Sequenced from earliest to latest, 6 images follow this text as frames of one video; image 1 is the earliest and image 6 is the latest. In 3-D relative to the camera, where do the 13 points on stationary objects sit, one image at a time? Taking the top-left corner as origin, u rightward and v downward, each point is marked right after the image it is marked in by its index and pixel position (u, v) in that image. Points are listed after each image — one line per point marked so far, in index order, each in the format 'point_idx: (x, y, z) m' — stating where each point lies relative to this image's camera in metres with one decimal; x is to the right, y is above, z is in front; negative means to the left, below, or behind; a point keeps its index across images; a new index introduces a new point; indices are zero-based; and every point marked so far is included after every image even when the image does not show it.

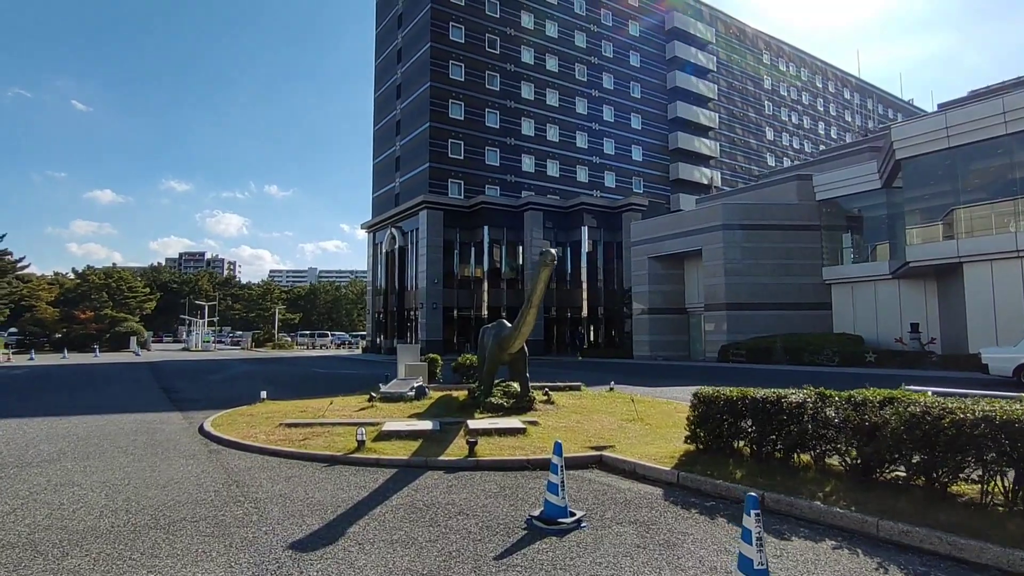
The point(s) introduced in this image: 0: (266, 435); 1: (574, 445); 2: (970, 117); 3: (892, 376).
0: (-3.5, -2.1, +8.0) m
1: (+0.8, -2.0, +7.3) m
2: (+15.0, +5.6, +18.3) m
3: (+11.9, -2.8, +17.7) m
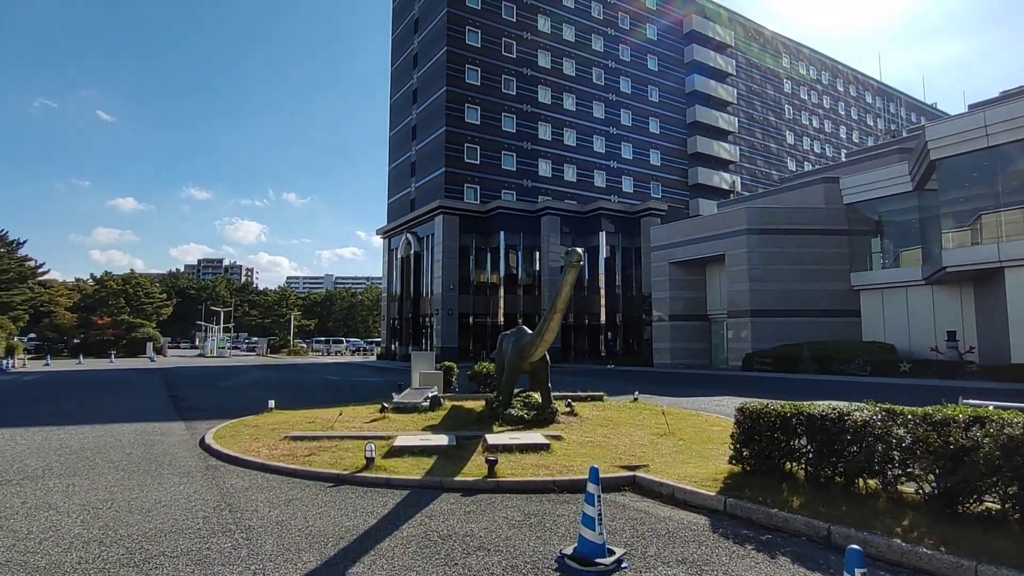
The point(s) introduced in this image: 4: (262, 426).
0: (-3.2, -2.1, +7.4) m
1: (+1.1, -2.1, +6.6) m
2: (+15.5, +5.4, +17.4) m
3: (+12.4, -3.0, +16.7) m
4: (-4.1, -2.3, +9.2) m
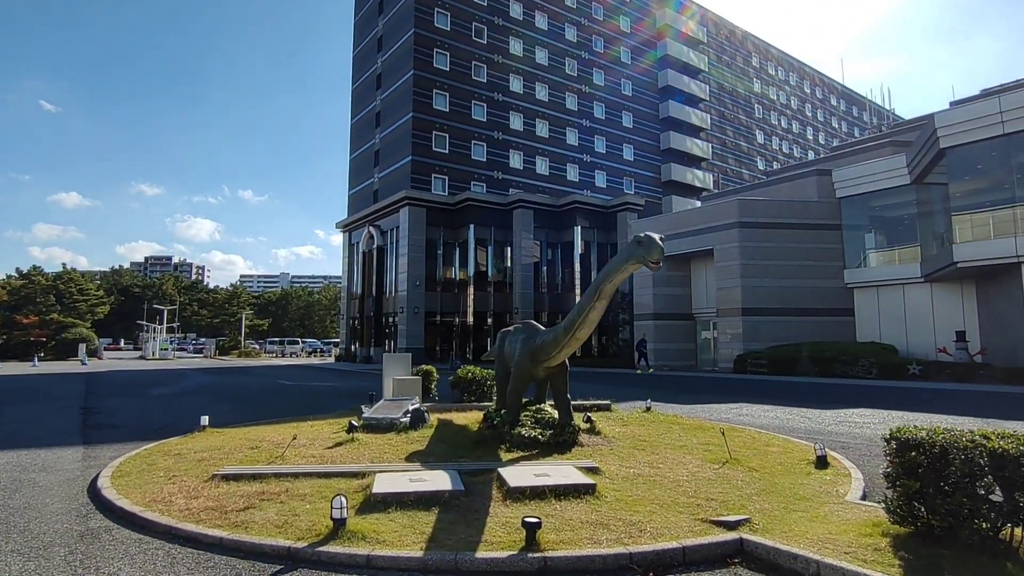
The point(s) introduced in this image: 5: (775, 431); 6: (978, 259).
0: (-3.0, -1.9, +5.1) m
1: (+1.4, -1.9, +4.6) m
2: (+15.1, +5.6, +16.3) m
3: (+12.0, -2.9, +15.4) m
4: (-4.0, -2.1, +6.8) m
5: (+4.4, -2.4, +9.5) m
6: (+14.3, +0.9, +17.4) m
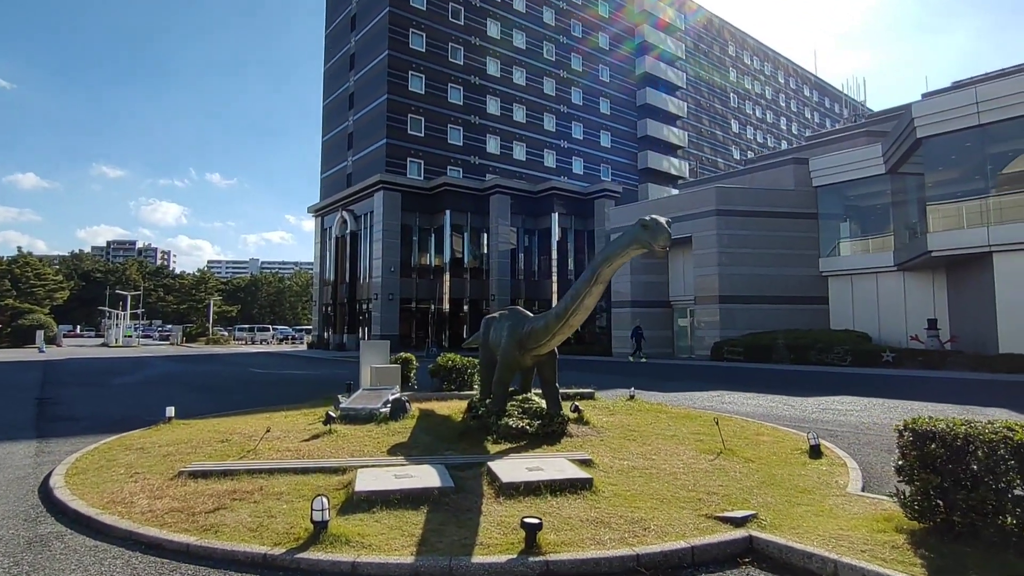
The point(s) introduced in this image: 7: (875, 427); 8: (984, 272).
0: (-3.0, -1.8, +4.7) m
1: (+1.3, -1.7, +4.4) m
2: (+14.6, +5.9, +16.6) m
3: (+11.5, -2.6, +15.7) m
4: (-4.1, -1.9, +6.3) m
5: (+4.2, -2.2, +9.4) m
6: (+13.7, +1.2, +17.7) m
7: (+5.7, -2.2, +8.9) m
8: (+14.6, +0.5, +17.4) m
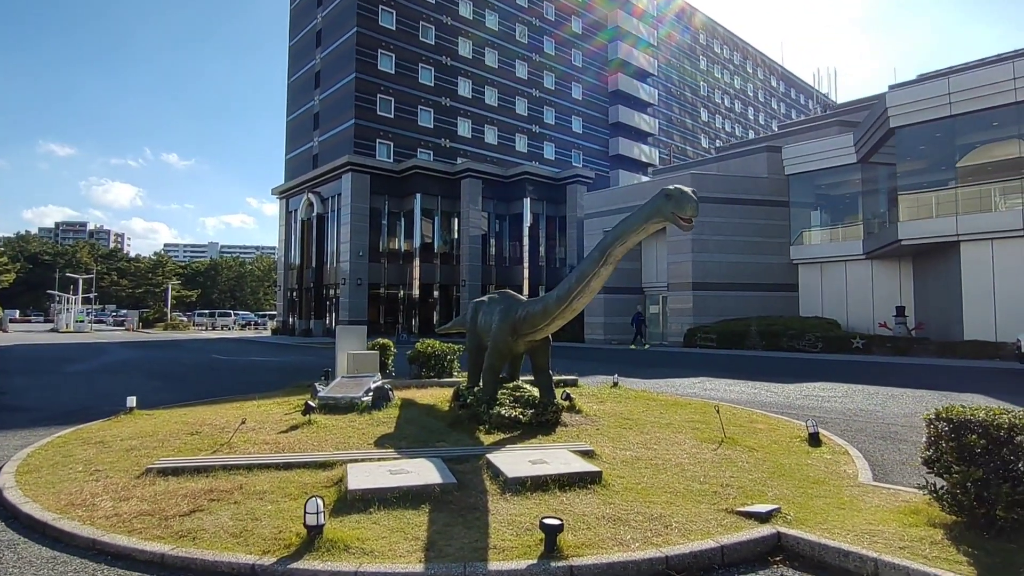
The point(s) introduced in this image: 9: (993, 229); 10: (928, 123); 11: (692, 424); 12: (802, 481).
0: (-3.0, -1.6, +4.2) m
1: (+1.4, -1.6, +4.1) m
2: (+14.0, +6.2, +16.9) m
3: (+10.8, -2.2, +16.1) m
4: (-4.2, -1.6, +5.8) m
5: (+3.9, -2.0, +9.4) m
6: (+13.0, +1.6, +18.1) m
7: (+5.5, -2.0, +8.9) m
8: (+13.9, +0.9, +17.8) m
9: (+13.9, +1.7, +16.2) m
10: (+13.4, +5.3, +18.1) m
11: (+2.3, -1.7, +7.1) m
12: (+2.6, -1.7, +4.9) m
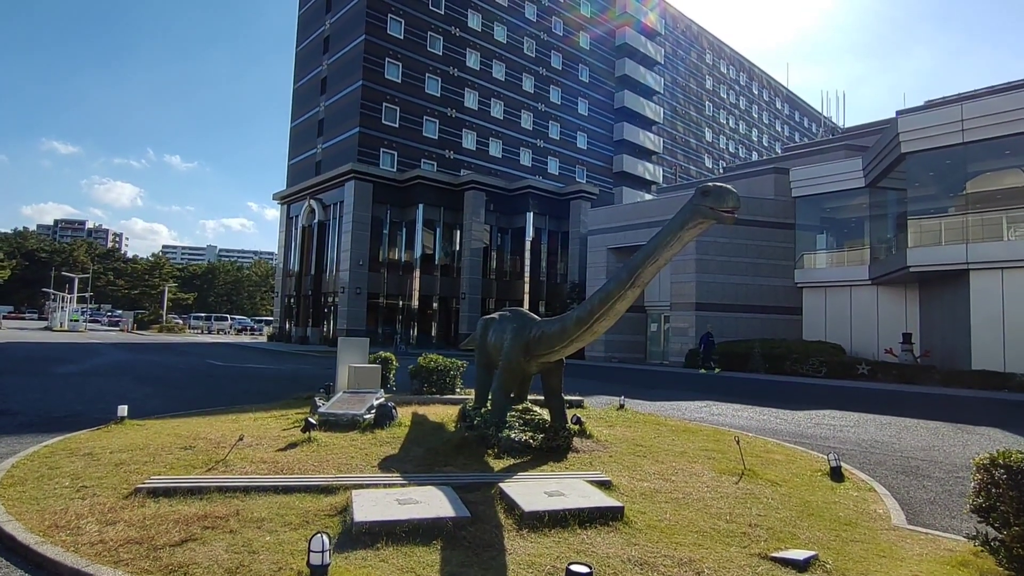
0: (-2.9, -1.6, +3.9) m
1: (+1.5, -1.8, +3.8) m
2: (+14.2, +5.3, +16.8) m
3: (+10.9, -3.0, +15.8) m
4: (-4.1, -1.7, +5.5) m
5: (+4.0, -2.4, +9.1) m
6: (+13.2, +0.7, +17.9) m
7: (+5.6, -2.4, +8.6) m
8: (+14.0, 0.0, +17.6) m
9: (+14.0, +0.9, +16.1) m
10: (+13.6, +4.4, +18.0) m
11: (+2.3, -2.0, +6.8) m
12: (+2.7, -1.9, +4.6) m
